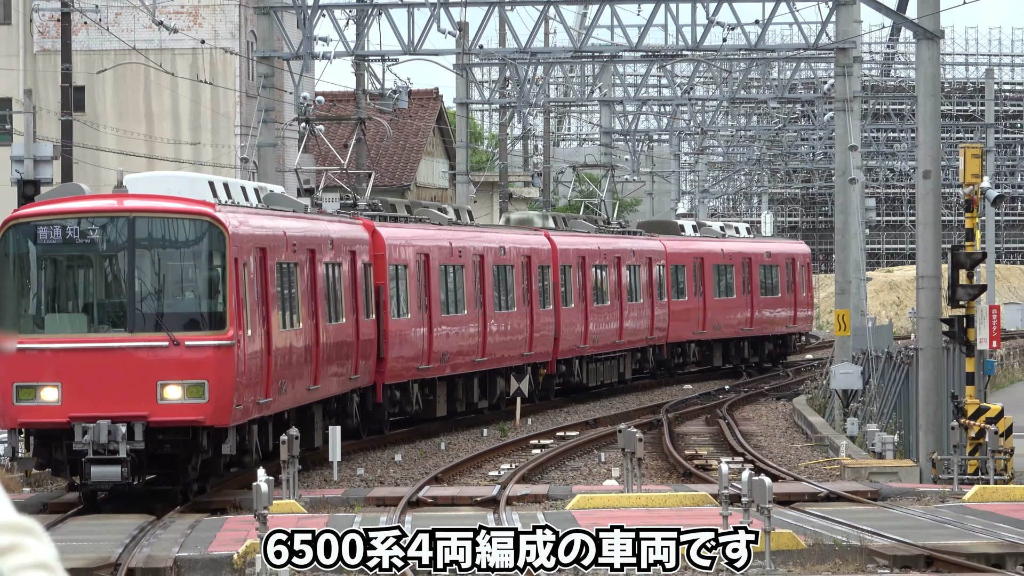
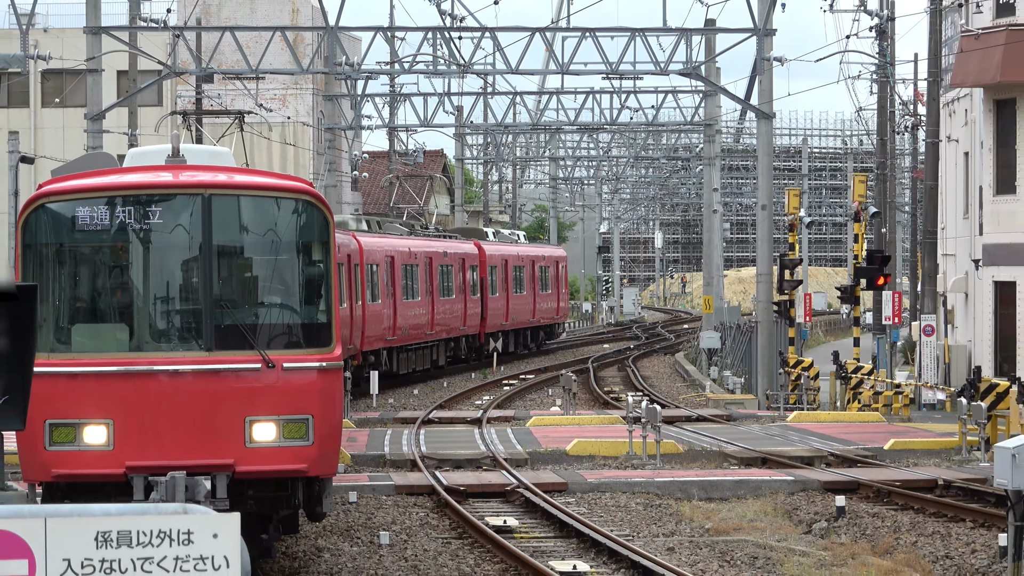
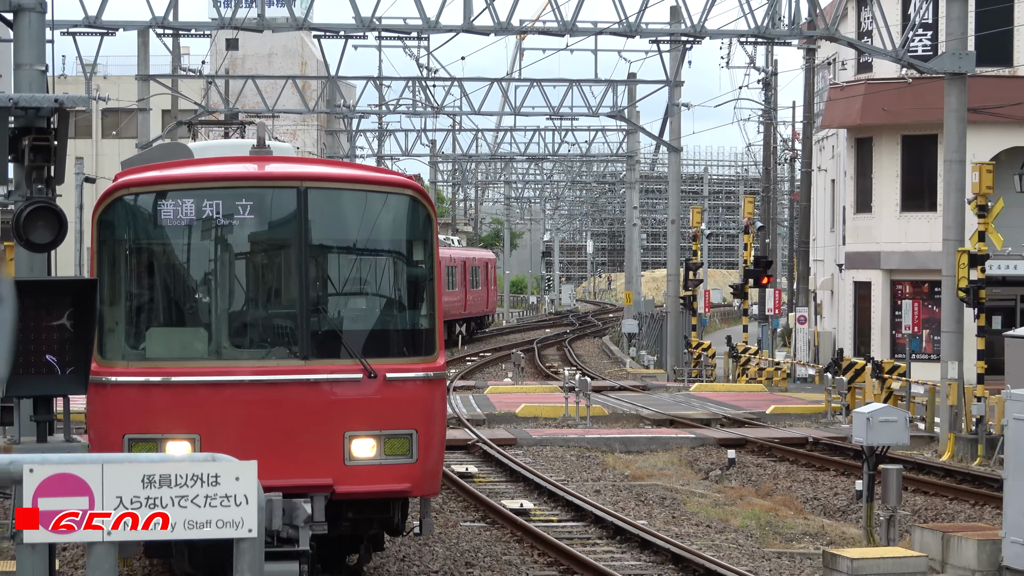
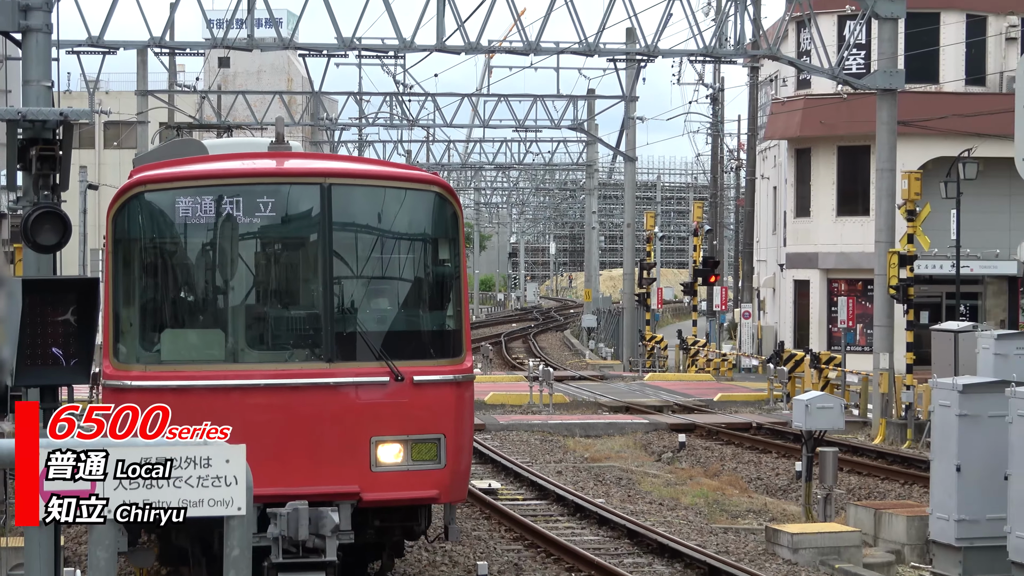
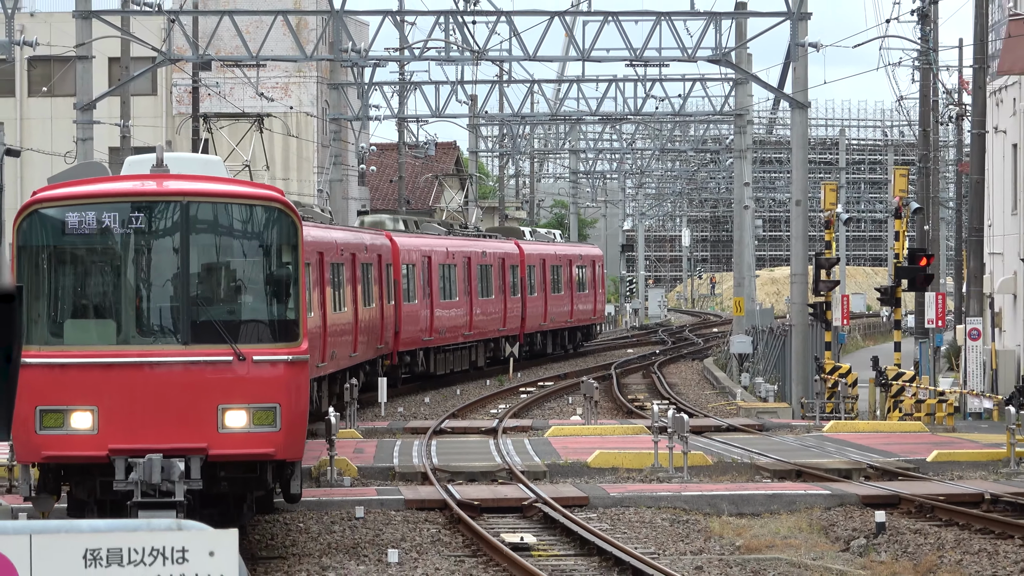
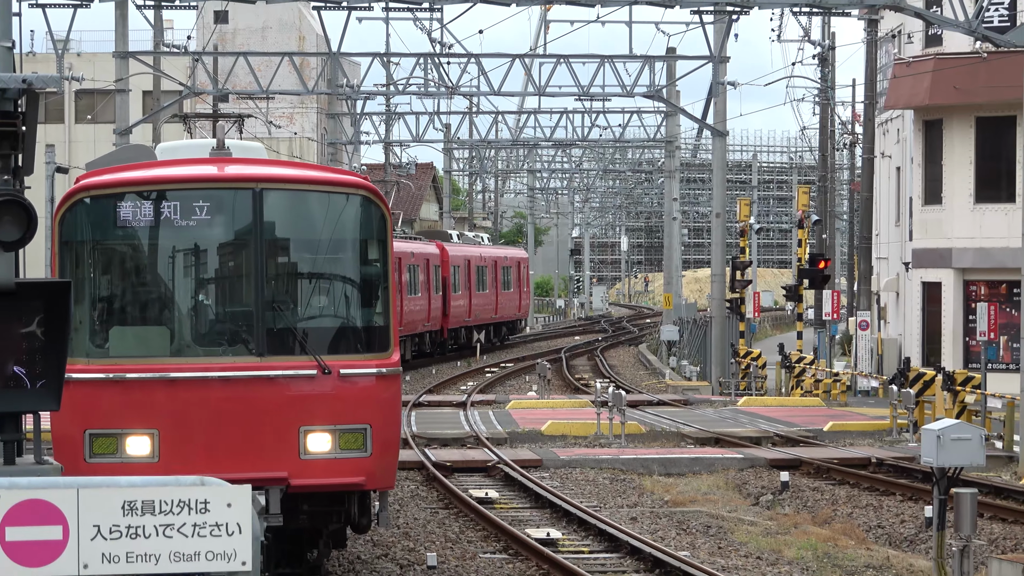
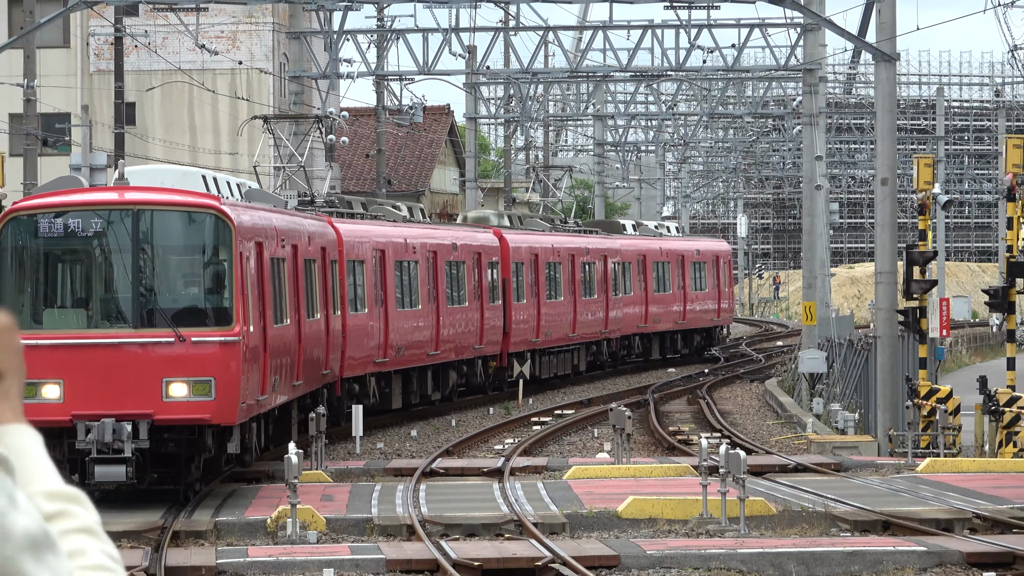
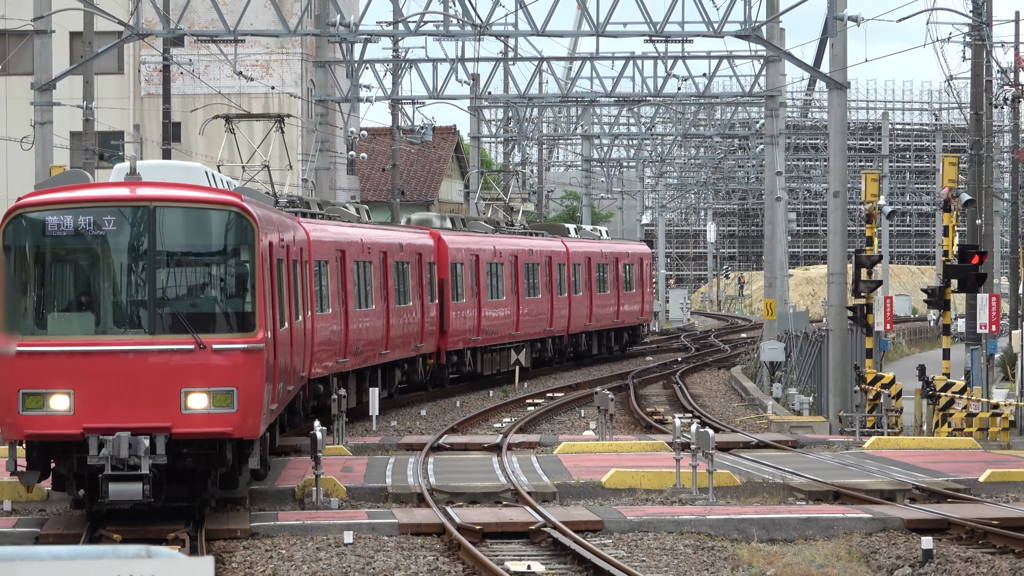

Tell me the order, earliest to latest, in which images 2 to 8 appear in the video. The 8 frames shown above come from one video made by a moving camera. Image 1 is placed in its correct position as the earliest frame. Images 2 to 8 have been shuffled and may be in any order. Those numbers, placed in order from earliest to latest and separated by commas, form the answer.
7, 8, 5, 2, 6, 3, 4
